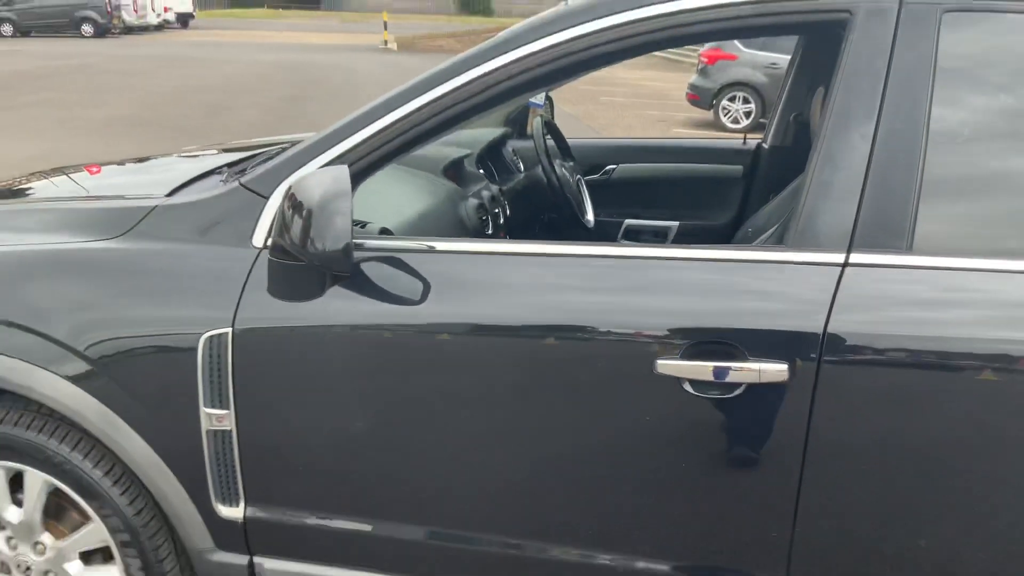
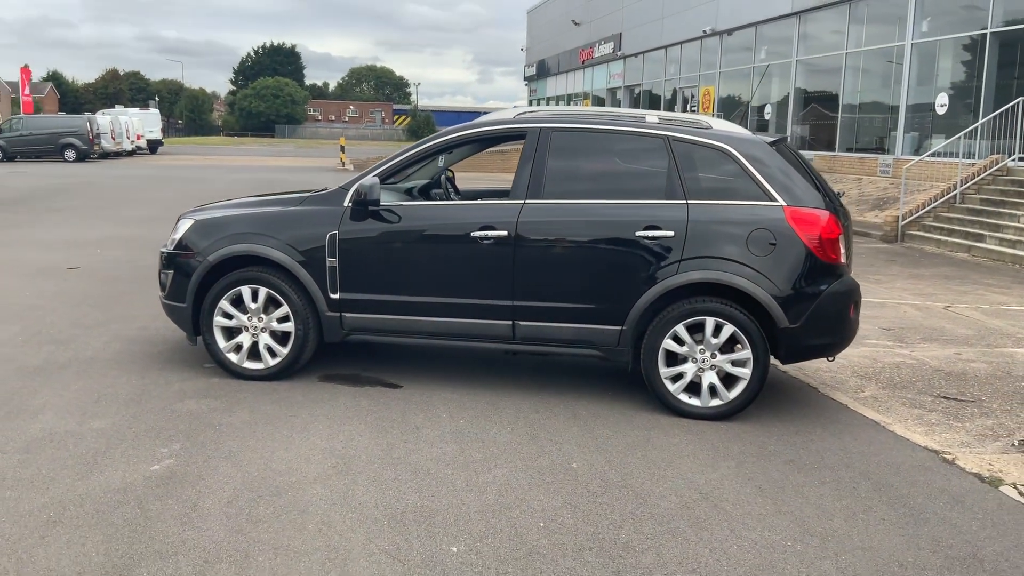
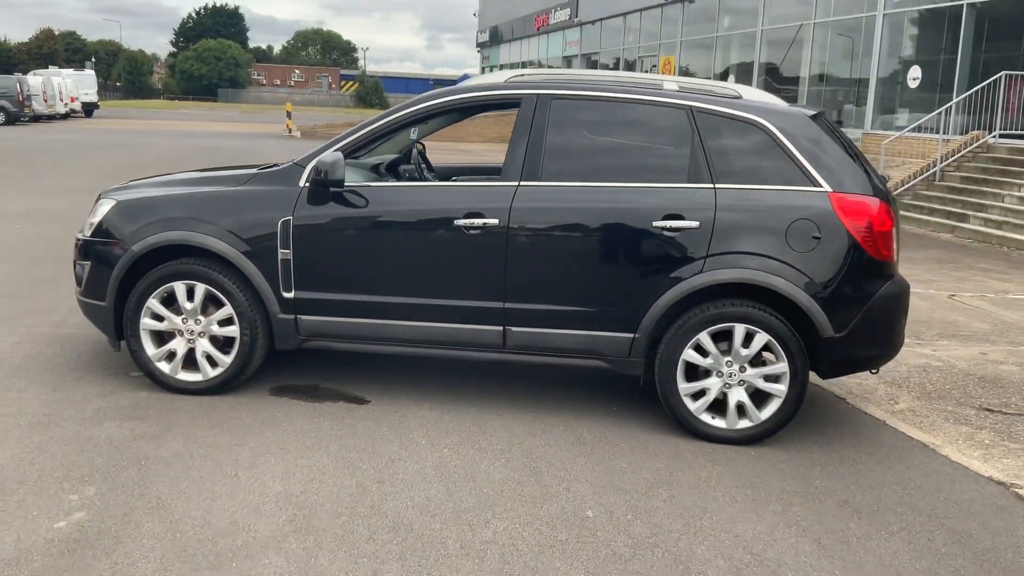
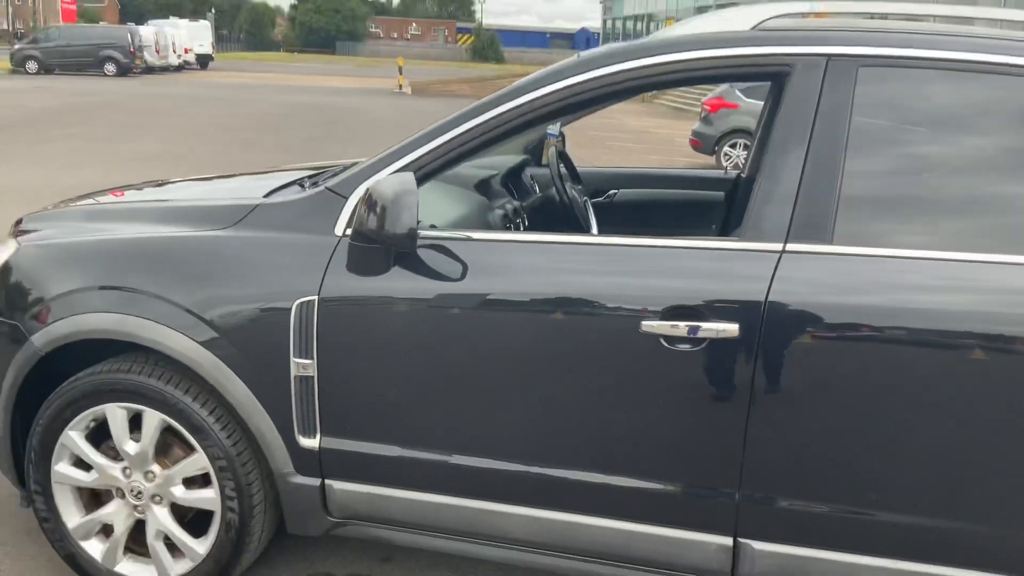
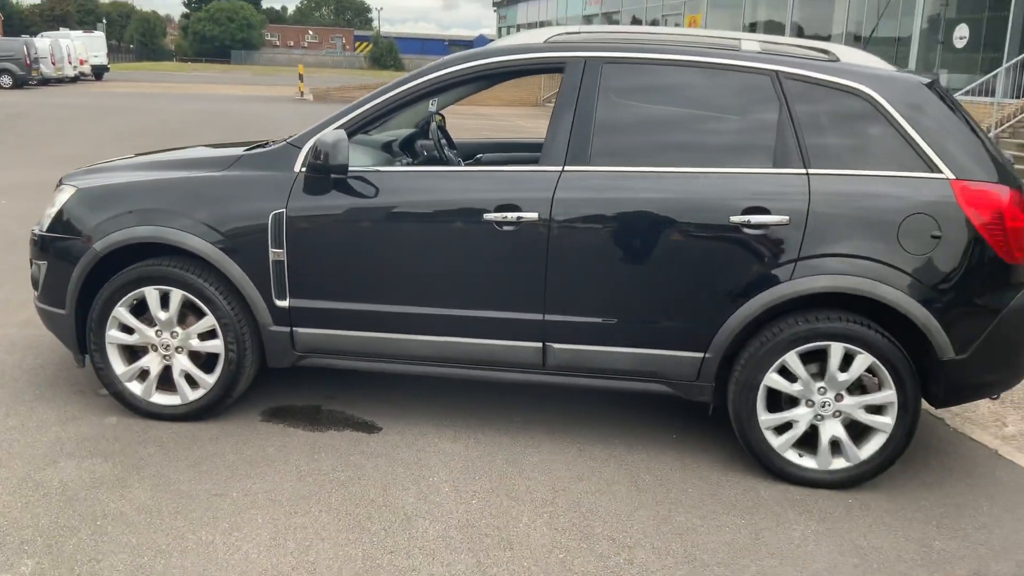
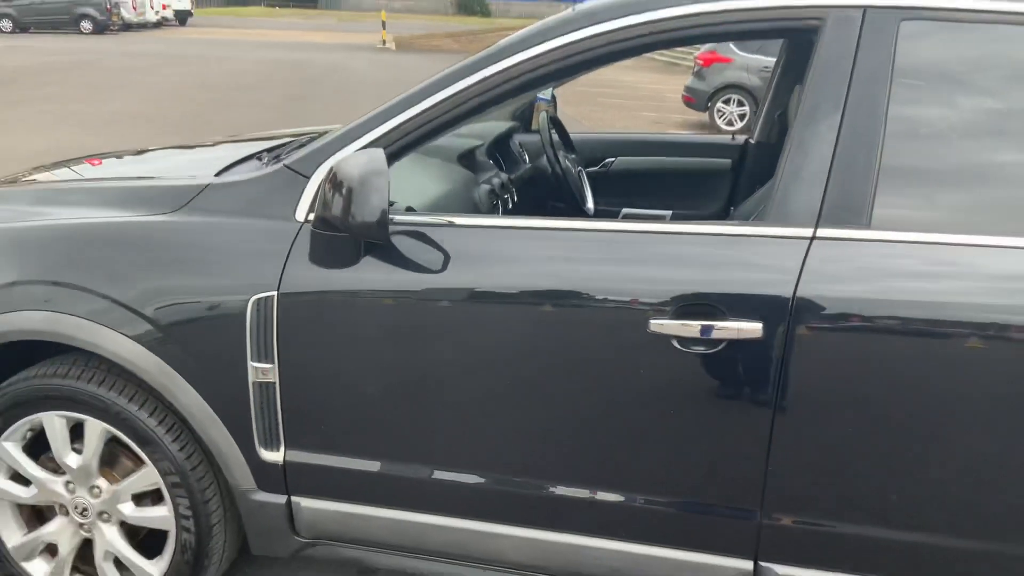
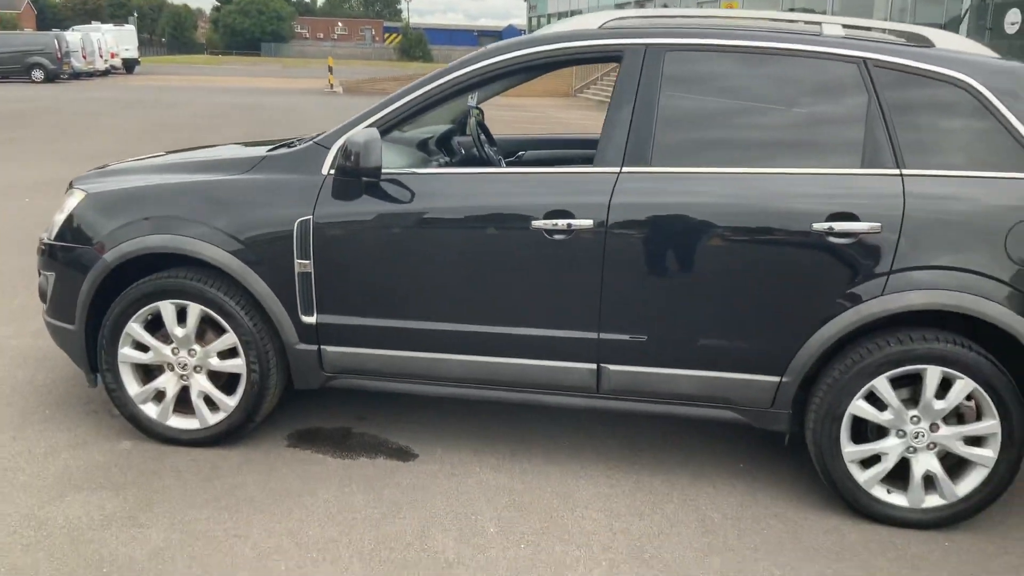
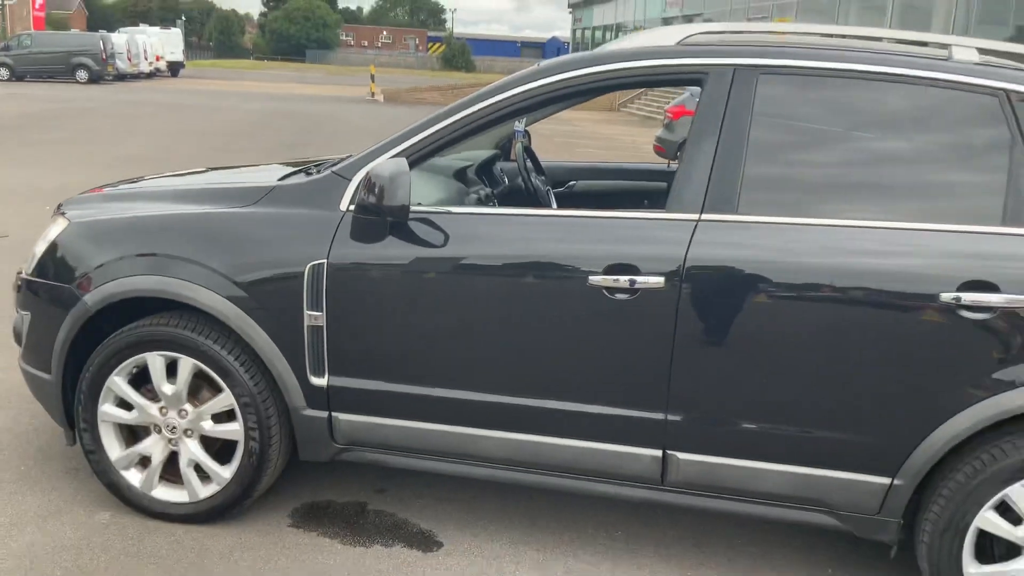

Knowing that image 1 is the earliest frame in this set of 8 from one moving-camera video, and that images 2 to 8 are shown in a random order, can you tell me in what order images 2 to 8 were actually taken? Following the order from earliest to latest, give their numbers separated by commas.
6, 4, 8, 7, 5, 3, 2
